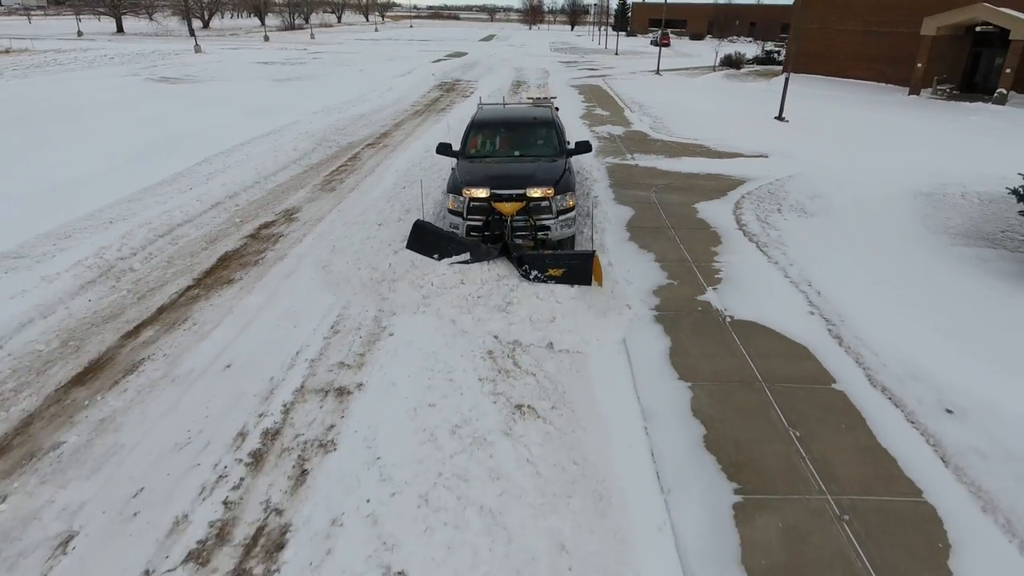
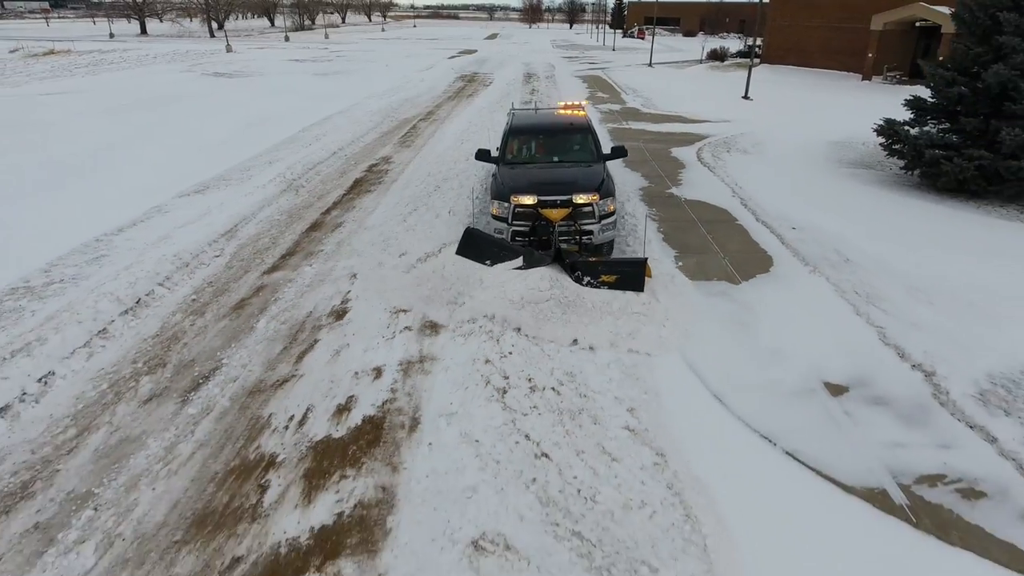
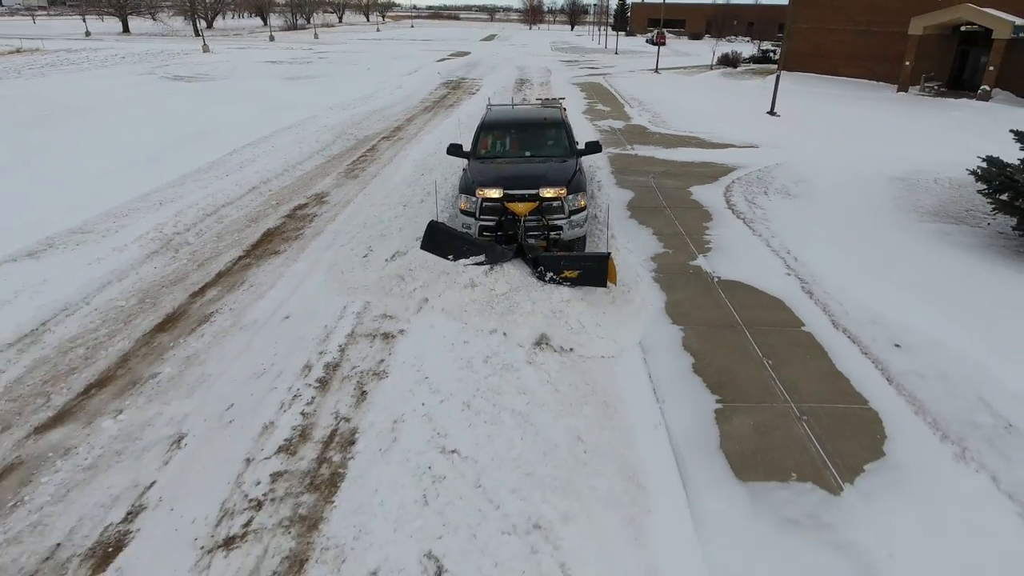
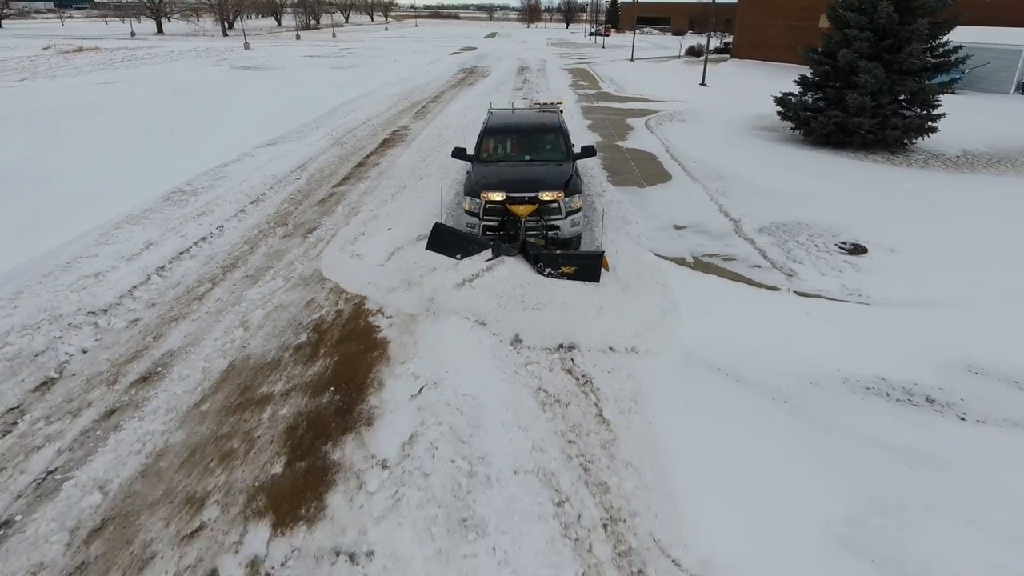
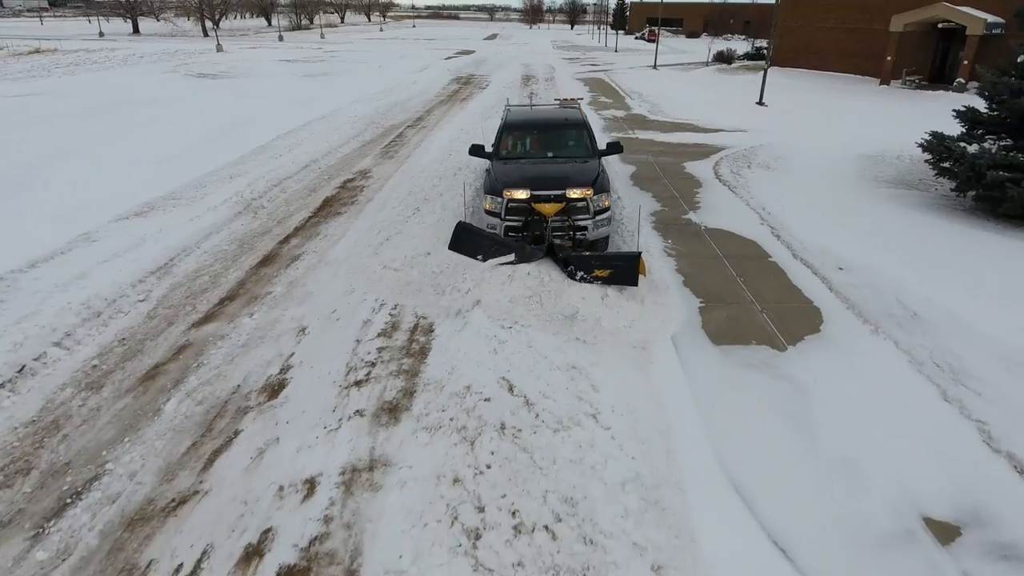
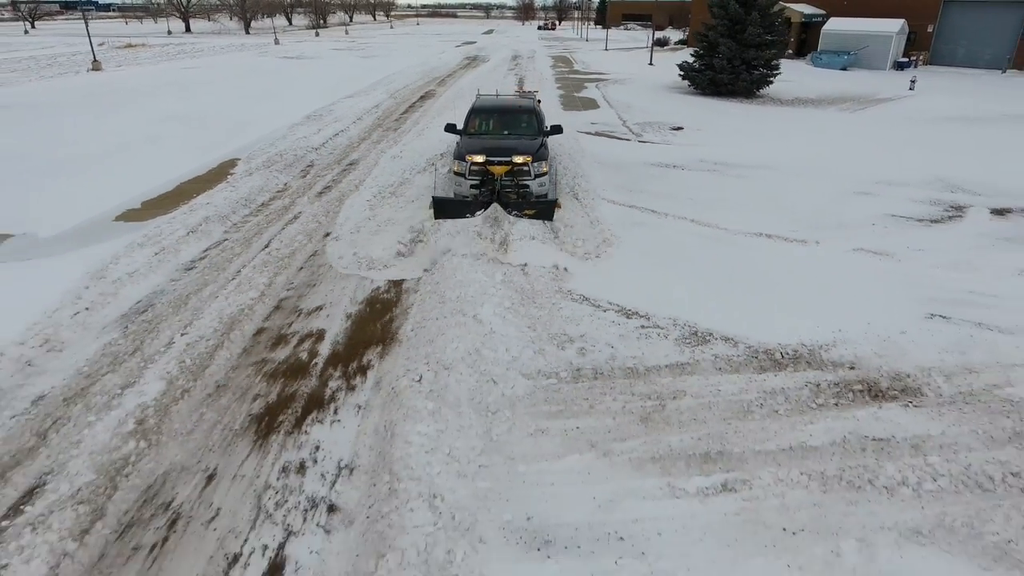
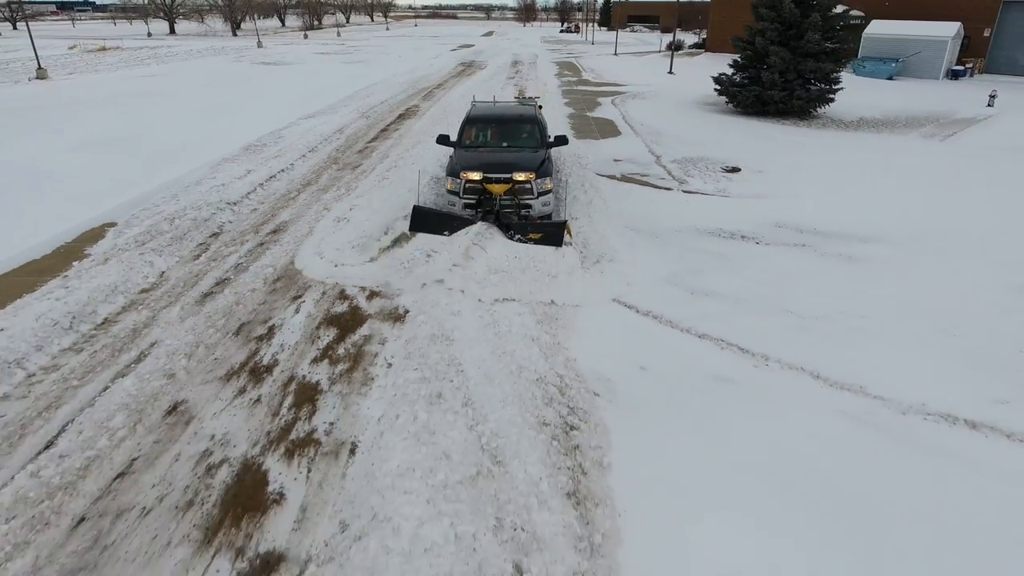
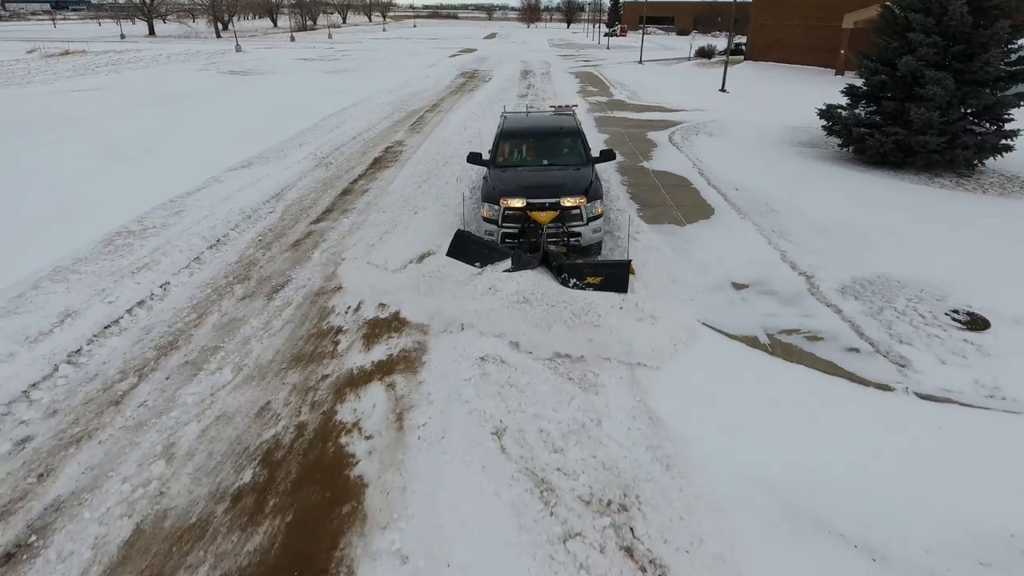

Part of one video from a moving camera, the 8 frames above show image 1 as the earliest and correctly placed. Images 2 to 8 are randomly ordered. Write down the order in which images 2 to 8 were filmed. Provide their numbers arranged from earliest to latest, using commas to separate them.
3, 5, 2, 8, 4, 7, 6
